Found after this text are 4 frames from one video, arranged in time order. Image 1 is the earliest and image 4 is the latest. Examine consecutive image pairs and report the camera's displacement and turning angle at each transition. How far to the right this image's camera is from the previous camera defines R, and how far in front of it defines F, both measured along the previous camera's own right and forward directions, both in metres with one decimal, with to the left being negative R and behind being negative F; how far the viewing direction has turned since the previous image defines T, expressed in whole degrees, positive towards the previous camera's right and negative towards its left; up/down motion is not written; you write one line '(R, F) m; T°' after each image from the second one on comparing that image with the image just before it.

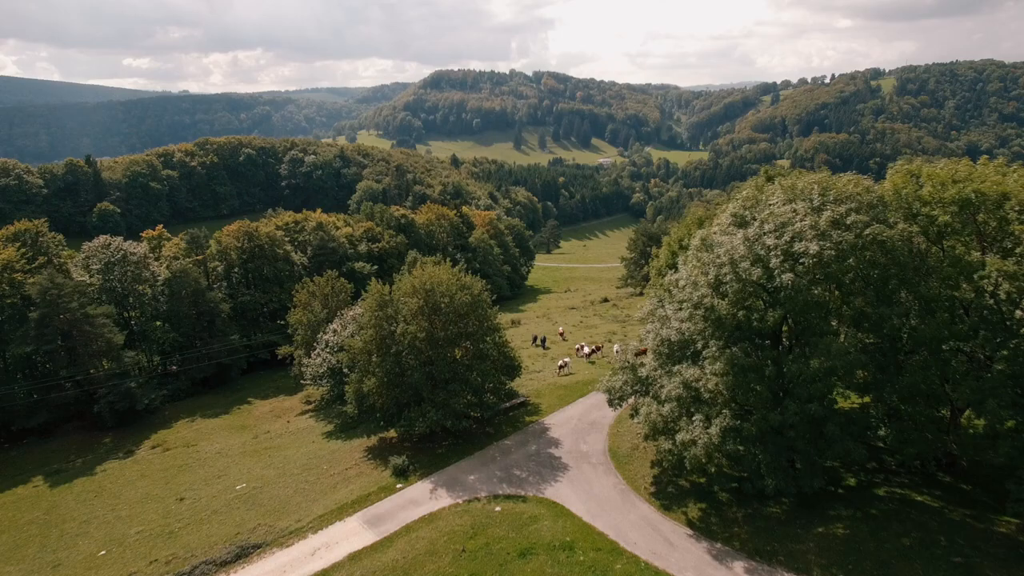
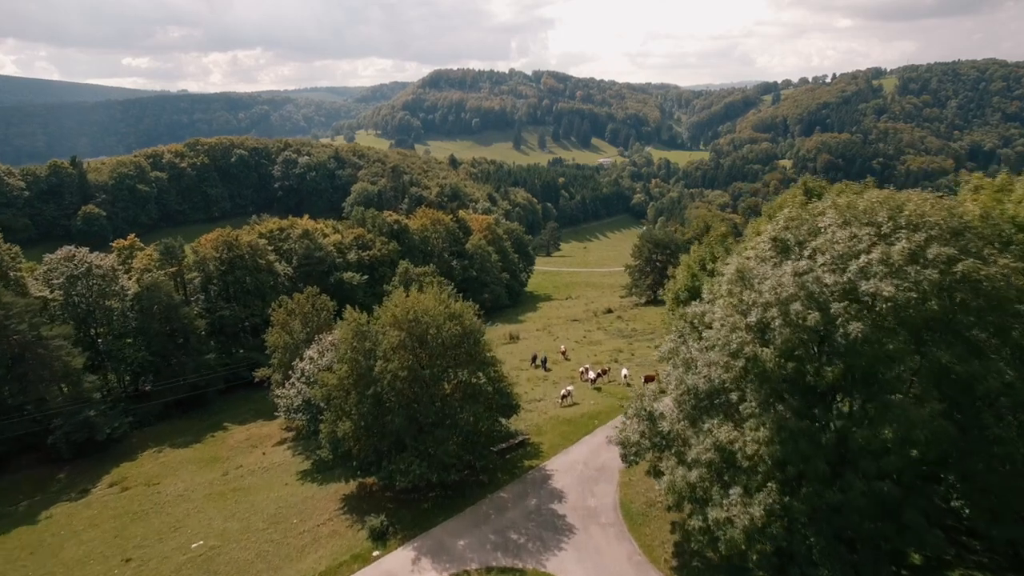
(+0.1, +3.8) m; 0°
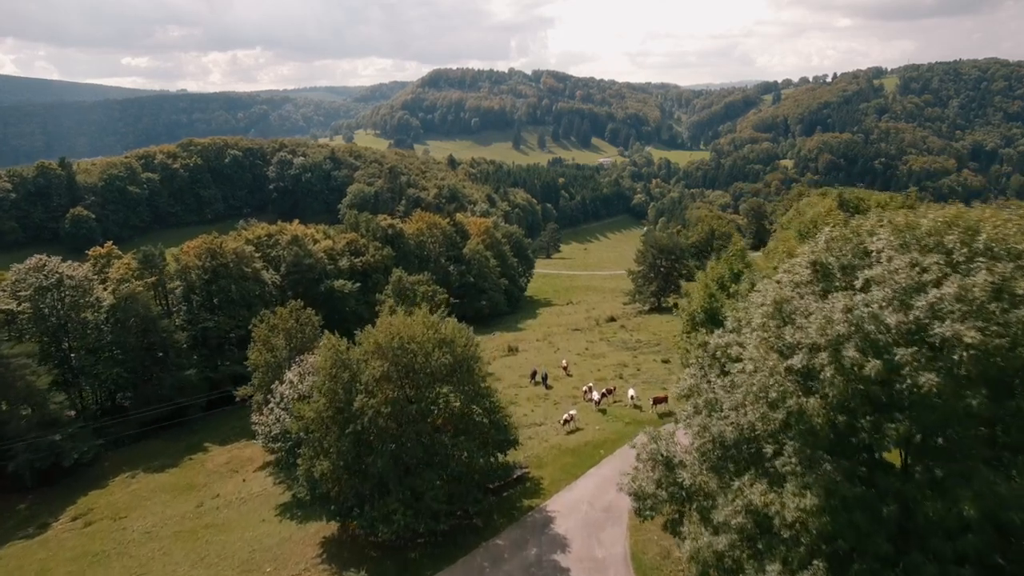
(0.0, +2.7) m; 0°
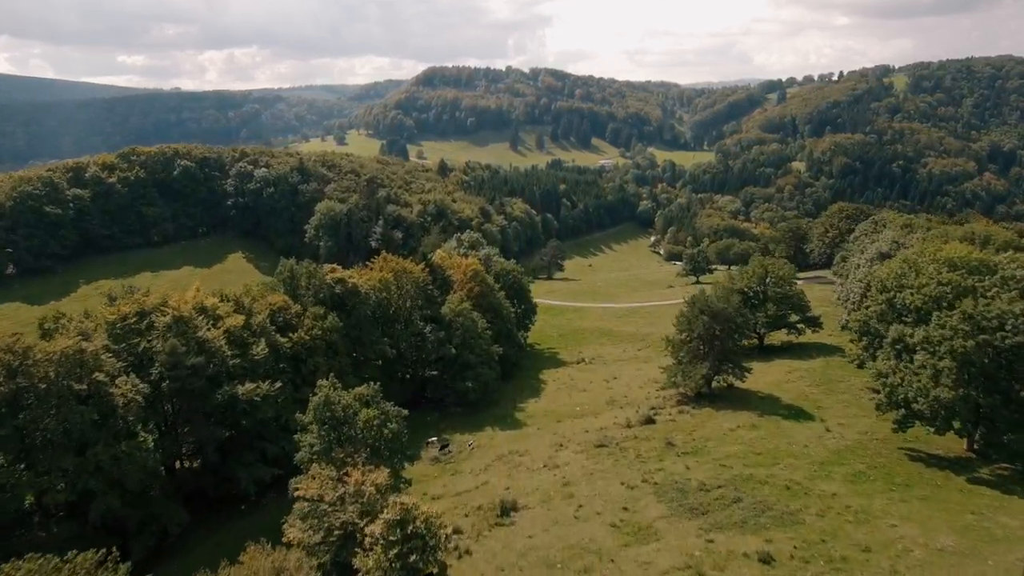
(+0.1, +20.0) m; 0°
